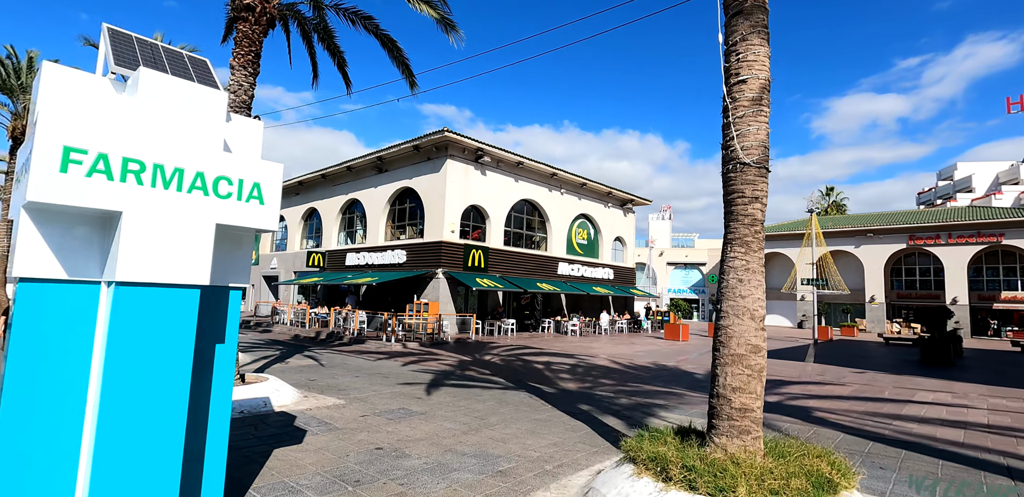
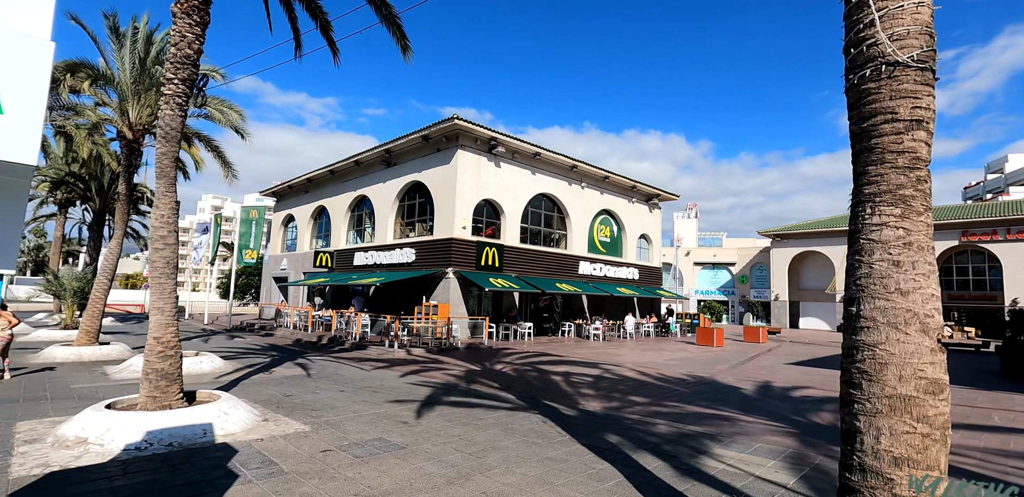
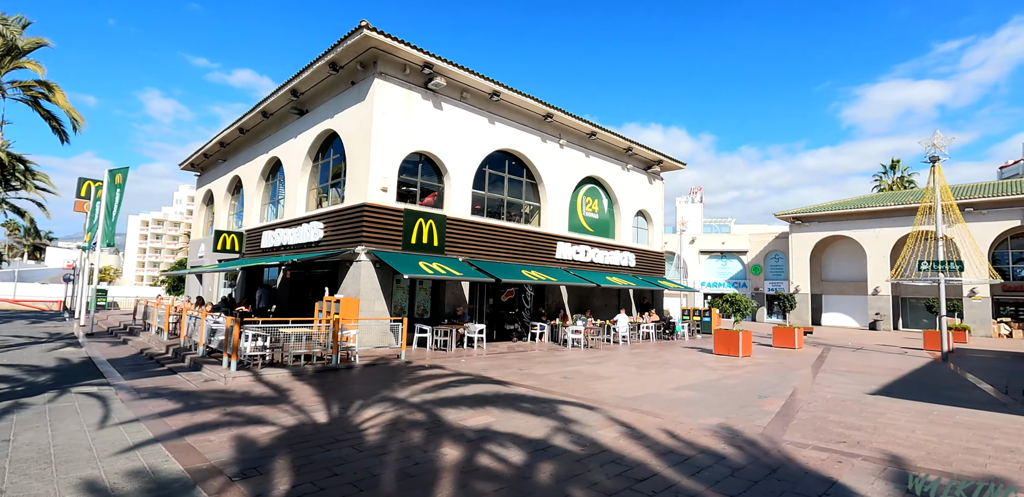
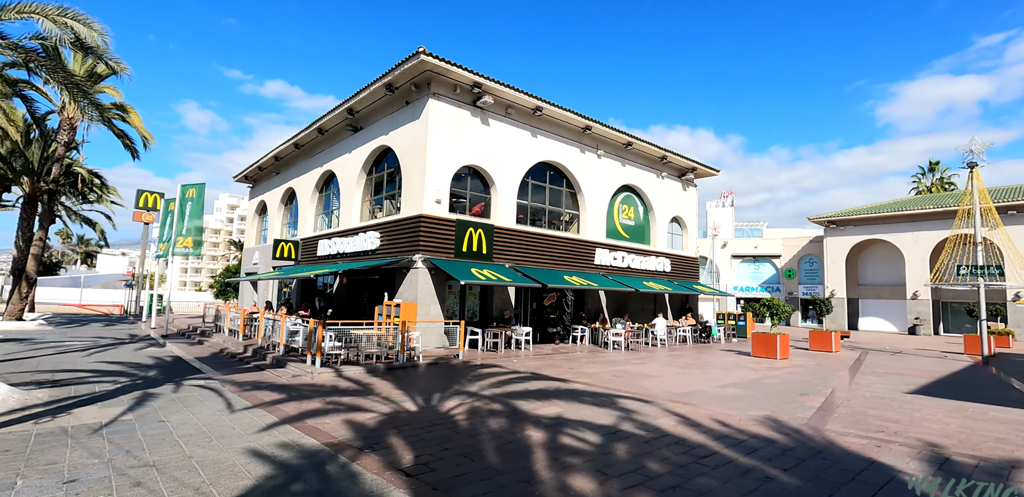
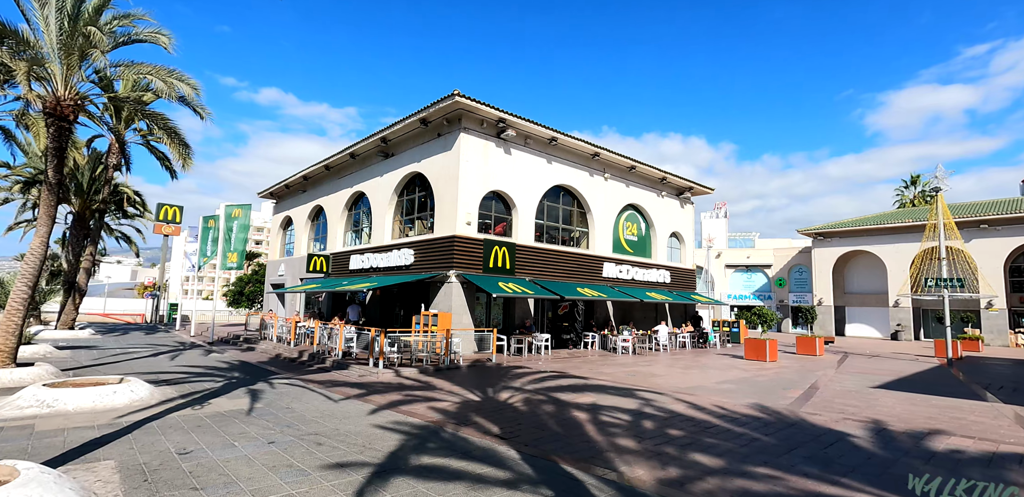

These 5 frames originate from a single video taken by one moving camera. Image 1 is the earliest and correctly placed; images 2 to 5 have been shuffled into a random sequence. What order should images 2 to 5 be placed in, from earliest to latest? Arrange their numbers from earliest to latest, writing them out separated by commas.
2, 5, 4, 3
